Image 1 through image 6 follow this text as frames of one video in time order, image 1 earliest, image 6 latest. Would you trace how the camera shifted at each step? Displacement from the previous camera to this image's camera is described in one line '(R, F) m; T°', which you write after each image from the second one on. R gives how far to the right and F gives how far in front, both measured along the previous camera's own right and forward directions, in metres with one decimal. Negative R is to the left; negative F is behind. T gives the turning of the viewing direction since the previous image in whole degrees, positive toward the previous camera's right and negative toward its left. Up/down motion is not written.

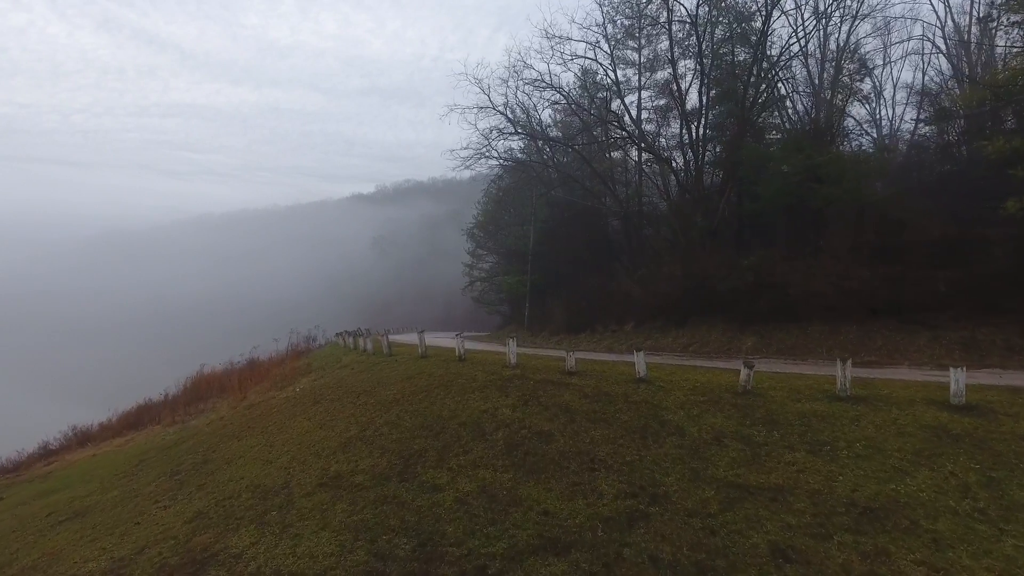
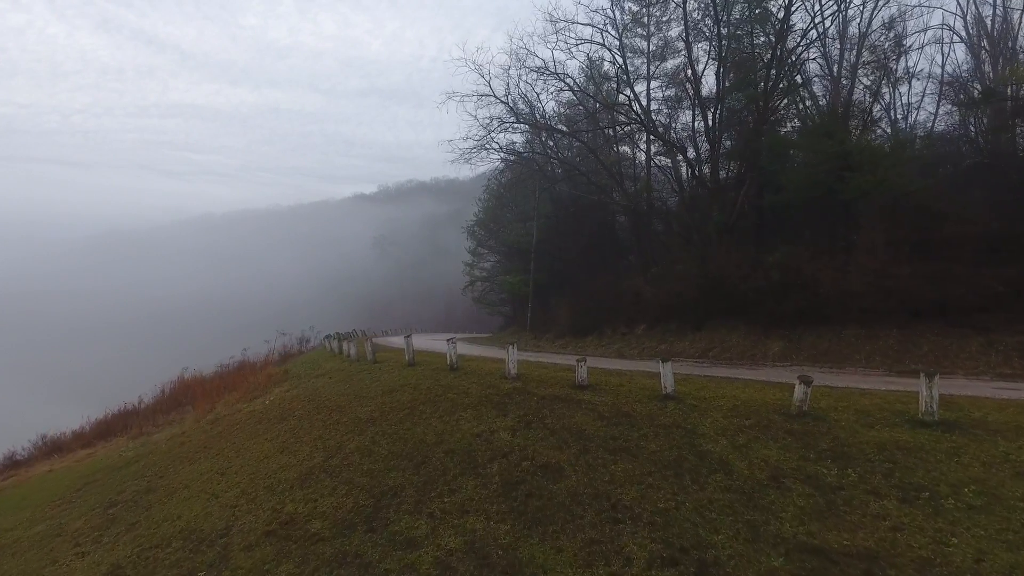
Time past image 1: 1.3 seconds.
(0.0, +1.7) m; 0°
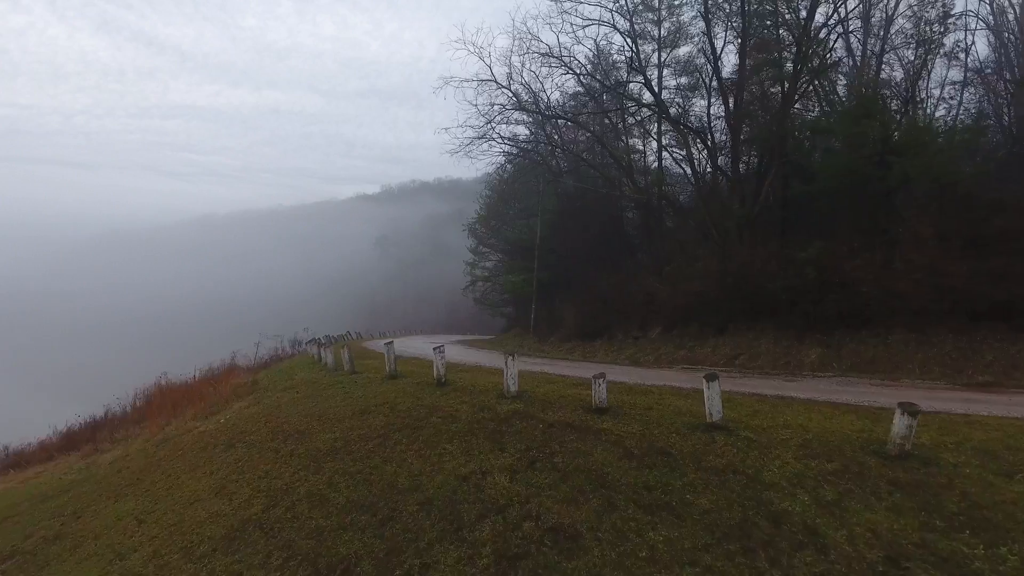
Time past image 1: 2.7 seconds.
(0.0, +1.8) m; 0°
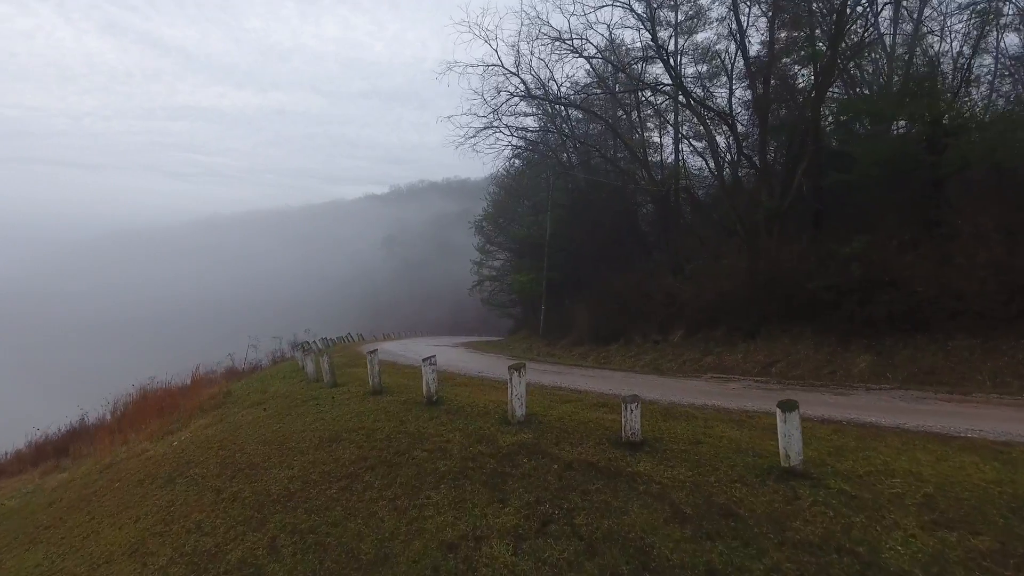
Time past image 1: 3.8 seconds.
(0.0, +1.6) m; -1°
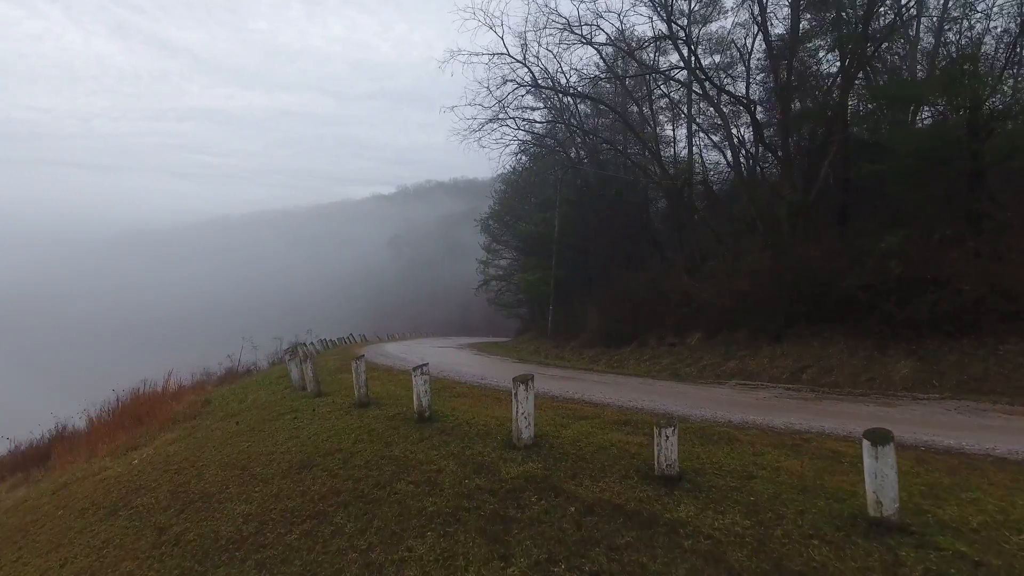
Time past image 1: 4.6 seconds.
(0.0, +1.0) m; -1°
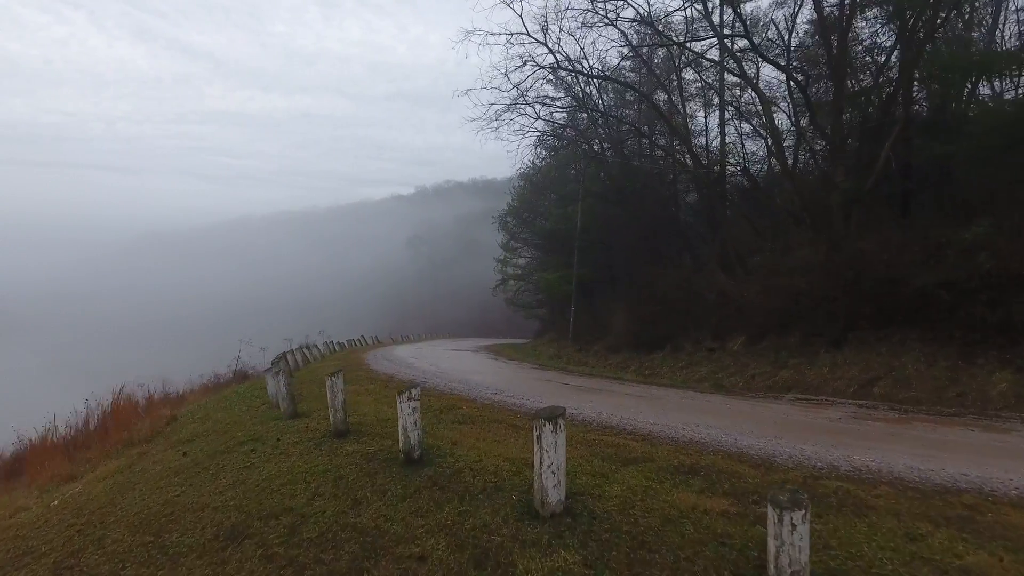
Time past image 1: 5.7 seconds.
(0.0, +1.6) m; -2°
